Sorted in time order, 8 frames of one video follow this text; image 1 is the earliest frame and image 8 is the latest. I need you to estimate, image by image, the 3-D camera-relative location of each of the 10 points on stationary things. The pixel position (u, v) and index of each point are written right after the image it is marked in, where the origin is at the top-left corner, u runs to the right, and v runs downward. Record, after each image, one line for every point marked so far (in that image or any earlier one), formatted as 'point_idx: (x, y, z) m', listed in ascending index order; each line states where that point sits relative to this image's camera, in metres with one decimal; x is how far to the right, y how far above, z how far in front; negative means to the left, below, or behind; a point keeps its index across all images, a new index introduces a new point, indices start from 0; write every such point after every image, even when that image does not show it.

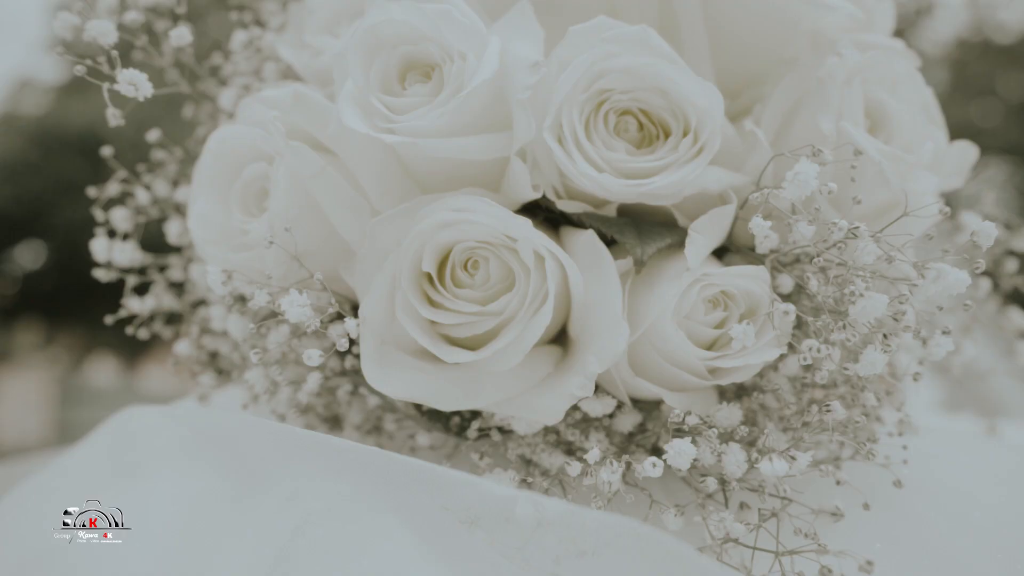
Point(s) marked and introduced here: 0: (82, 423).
0: (-3.9, -1.1, +6.8) m
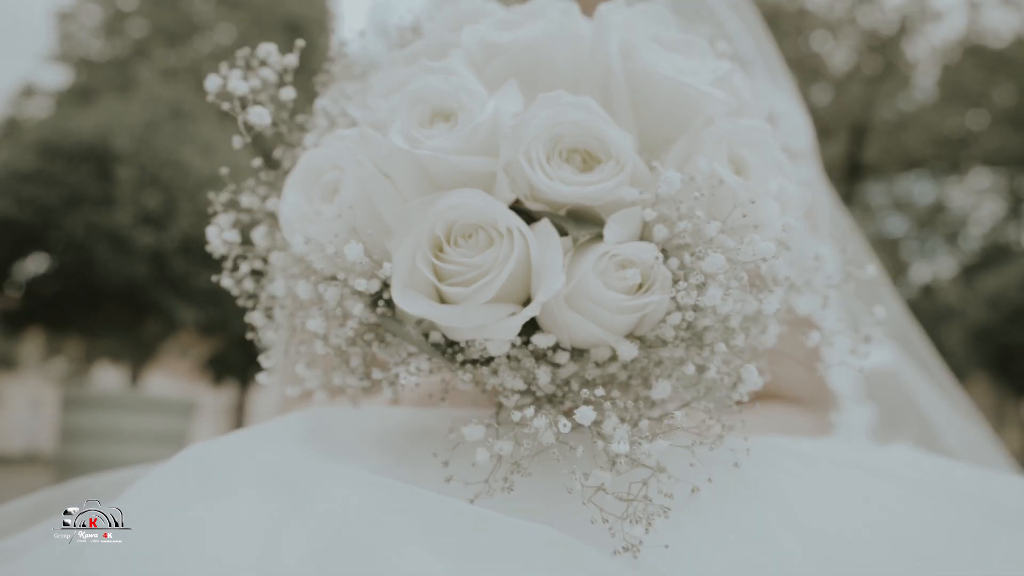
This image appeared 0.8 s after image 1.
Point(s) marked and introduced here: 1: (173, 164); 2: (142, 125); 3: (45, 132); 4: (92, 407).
0: (-3.7, -1.2, +7.0) m
1: (-3.1, +1.1, +7.2) m
2: (-3.4, +1.5, +7.3) m
3: (-4.3, +1.3, +7.2) m
4: (-3.8, -1.1, +7.0) m
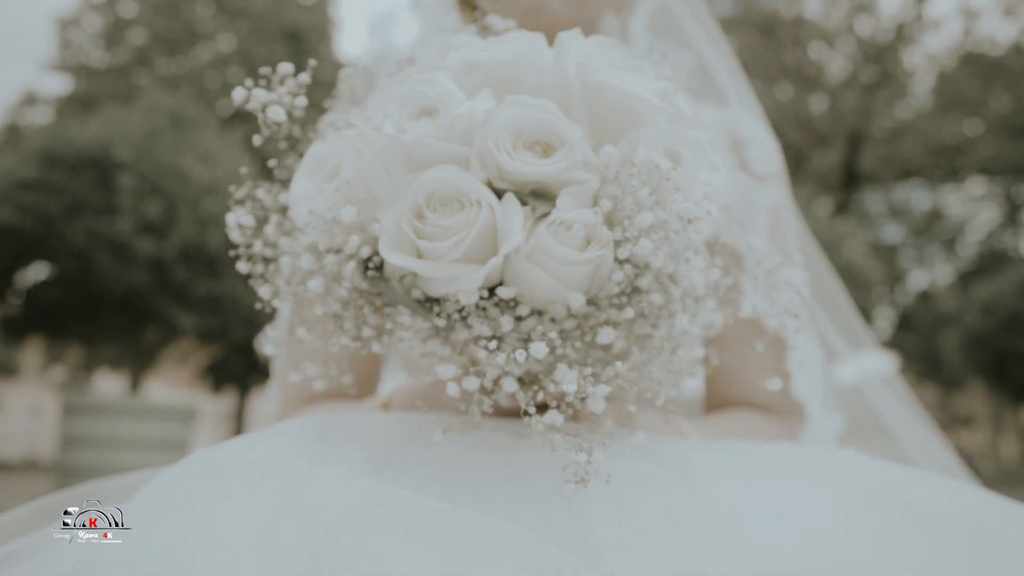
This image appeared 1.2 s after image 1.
0: (-3.8, -1.2, +7.1) m
1: (-3.1, +1.1, +7.3) m
2: (-3.5, +1.4, +7.4) m
3: (-4.4, +1.3, +7.2) m
4: (-3.8, -1.1, +7.1) m
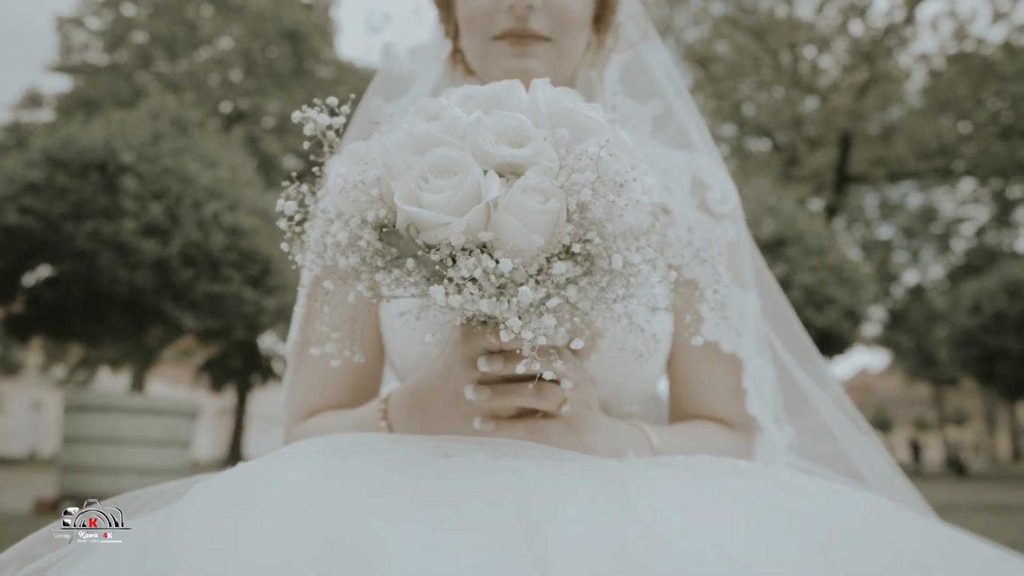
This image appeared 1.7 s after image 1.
0: (-3.8, -1.2, +7.2) m
1: (-3.2, +1.1, +7.4) m
2: (-3.5, +1.4, +7.6) m
3: (-4.4, +1.3, +7.4) m
4: (-3.9, -1.1, +7.3) m
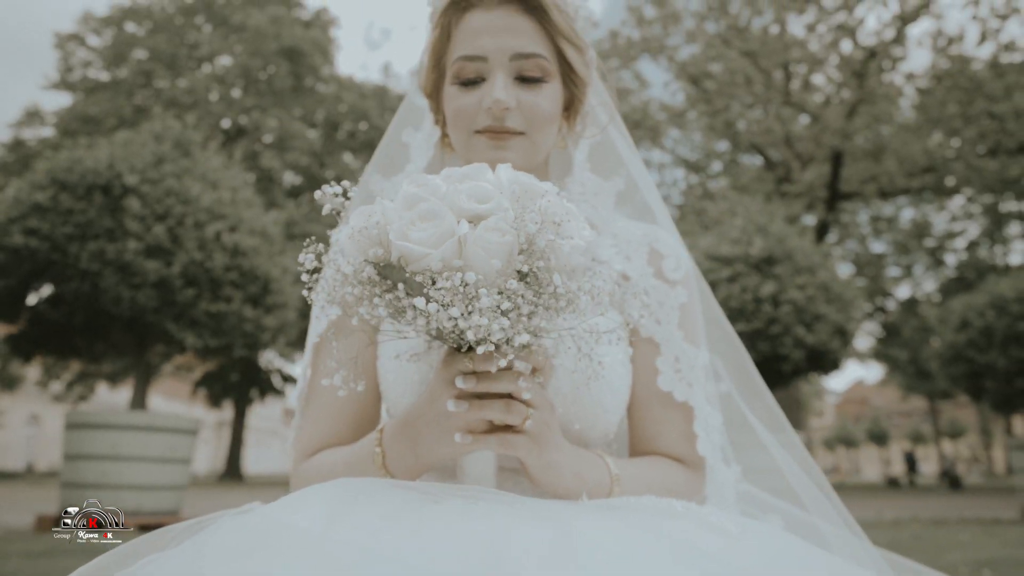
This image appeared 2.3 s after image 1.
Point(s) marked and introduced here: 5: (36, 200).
0: (-3.8, -1.4, +7.4) m
1: (-3.2, +0.9, +7.6) m
2: (-3.6, +1.3, +7.7) m
3: (-4.5, +1.1, +7.5) m
4: (-3.9, -1.3, +7.4) m
5: (-4.4, +0.8, +7.2) m
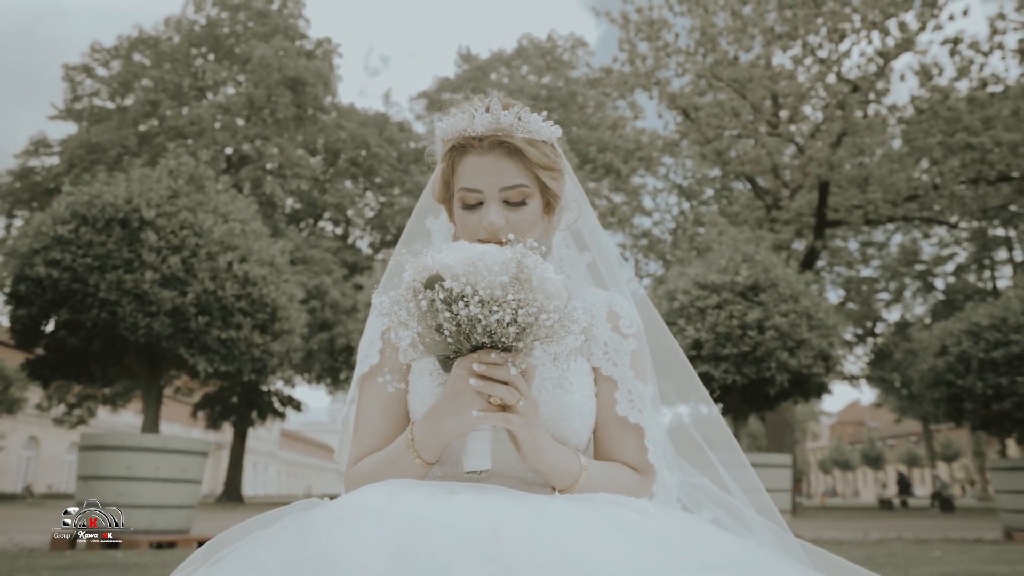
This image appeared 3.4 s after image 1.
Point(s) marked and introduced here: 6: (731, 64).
0: (-3.9, -1.7, +7.7) m
1: (-3.3, +0.6, +8.0) m
2: (-3.6, +1.0, +8.2) m
3: (-4.5, +0.8, +8.0) m
4: (-3.9, -1.6, +7.7) m
5: (-4.4, +0.5, +7.6) m
6: (+4.4, +4.5, +15.9) m
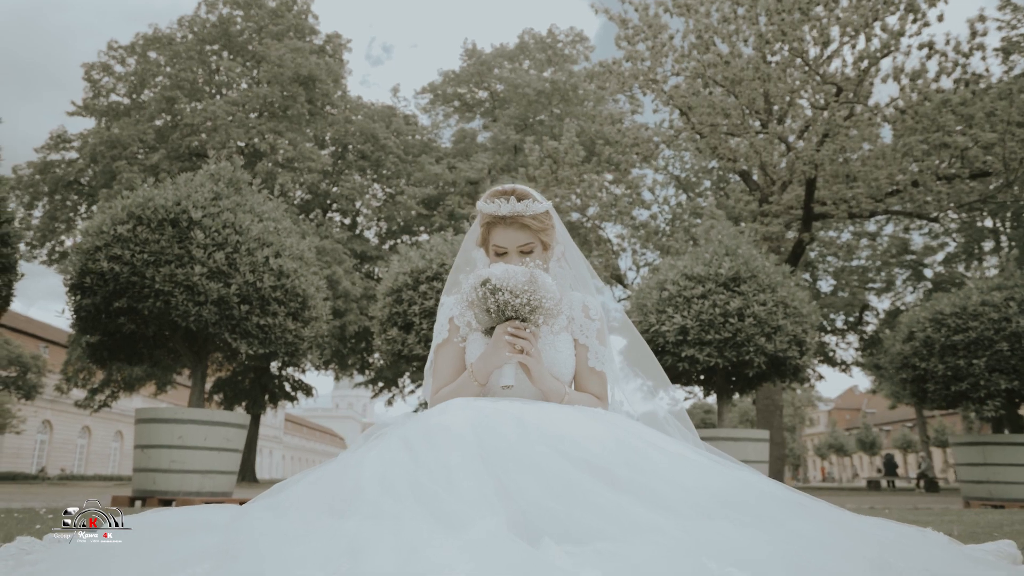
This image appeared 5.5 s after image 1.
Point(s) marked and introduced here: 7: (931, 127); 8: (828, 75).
0: (-3.8, -1.6, +8.8) m
1: (-3.2, +0.7, +9.0) m
2: (-3.5, +1.1, +9.2) m
3: (-4.4, +0.9, +9.0) m
4: (-3.9, -1.5, +8.8) m
5: (-4.3, +0.6, +8.7) m
6: (+4.5, +4.7, +16.9) m
7: (+8.8, +3.4, +16.7) m
8: (+6.6, +4.4, +16.6) m
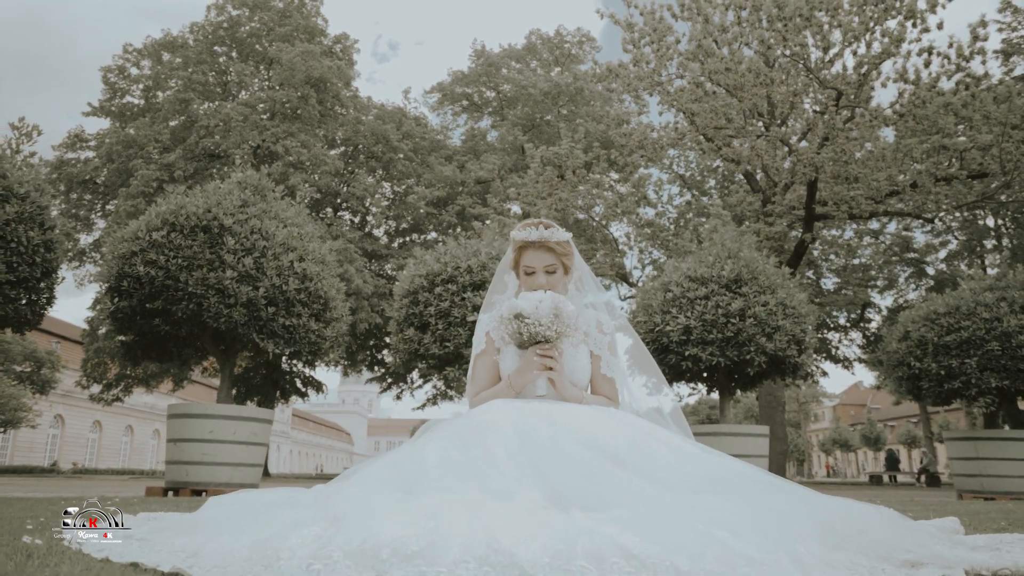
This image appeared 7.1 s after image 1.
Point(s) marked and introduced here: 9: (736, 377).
0: (-3.7, -1.6, +9.3) m
1: (-3.1, +0.7, +9.6) m
2: (-3.4, +1.0, +9.7) m
3: (-4.3, +0.9, +9.5) m
4: (-3.8, -1.5, +9.3) m
5: (-4.2, +0.6, +9.2) m
6: (+4.7, +4.8, +17.3) m
7: (+9.0, +3.4, +17.1) m
8: (+6.8, +4.4, +17.0) m
9: (+3.2, -1.3, +11.5) m
